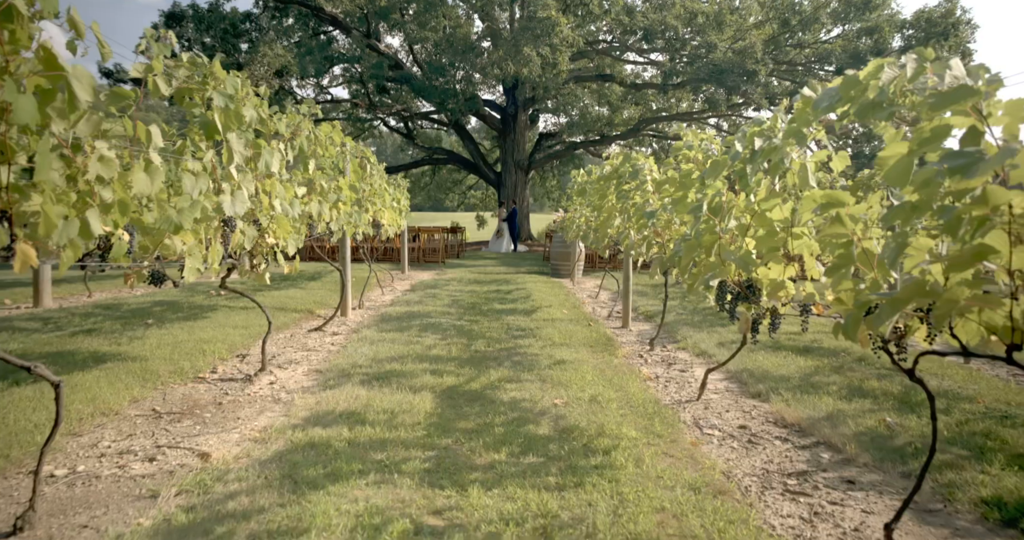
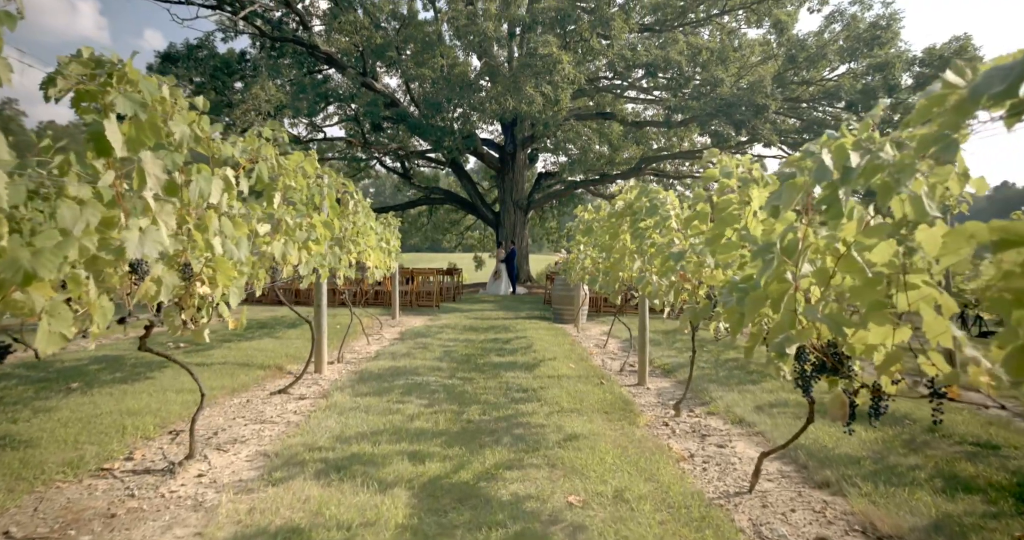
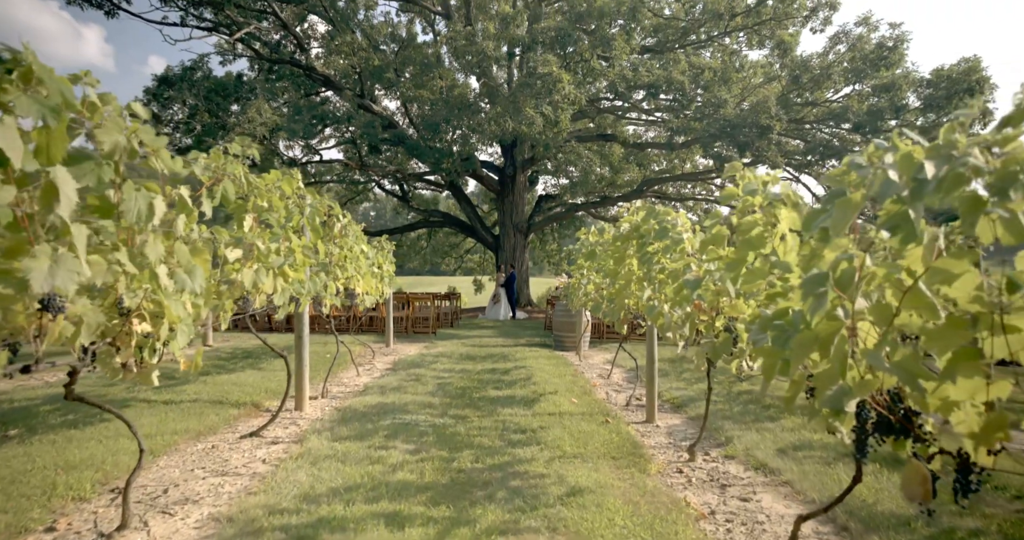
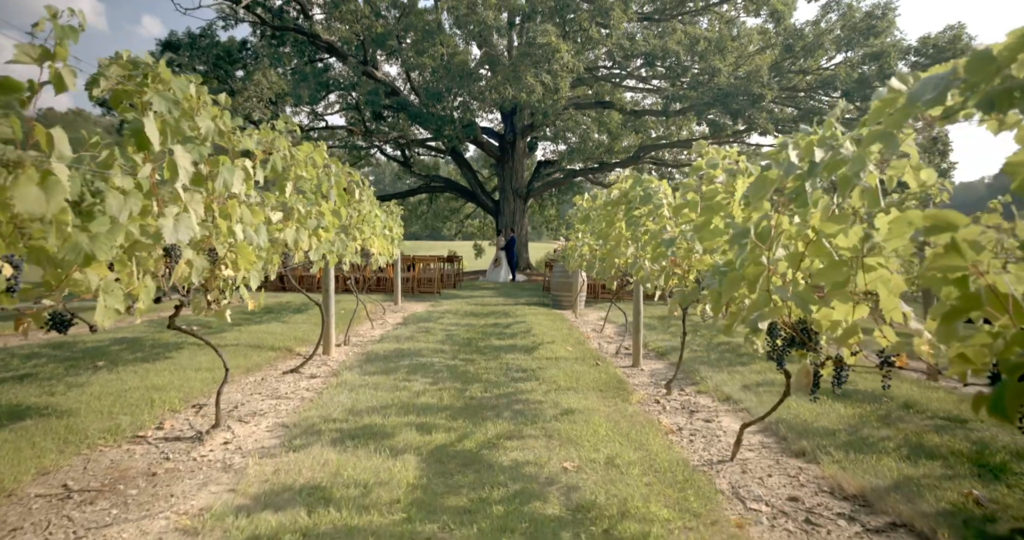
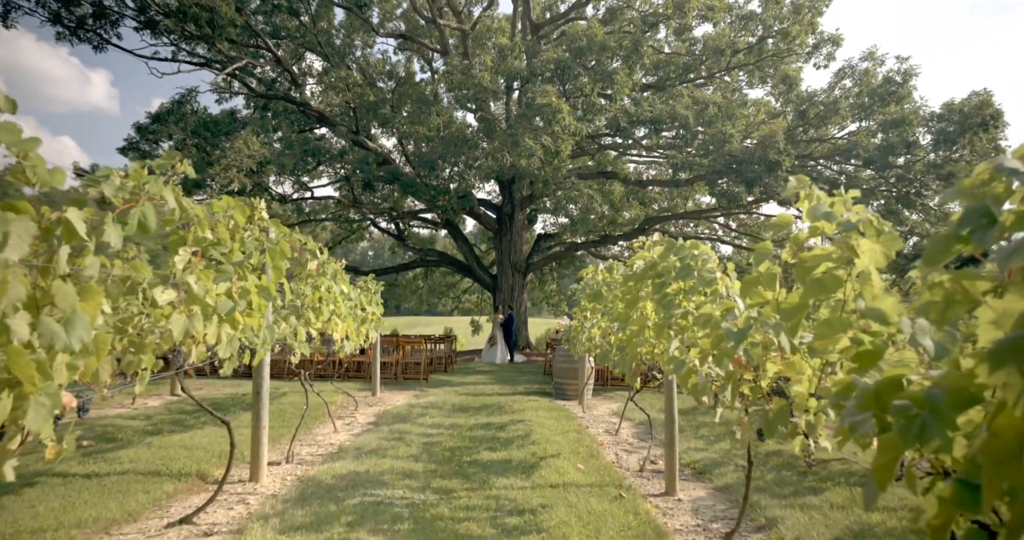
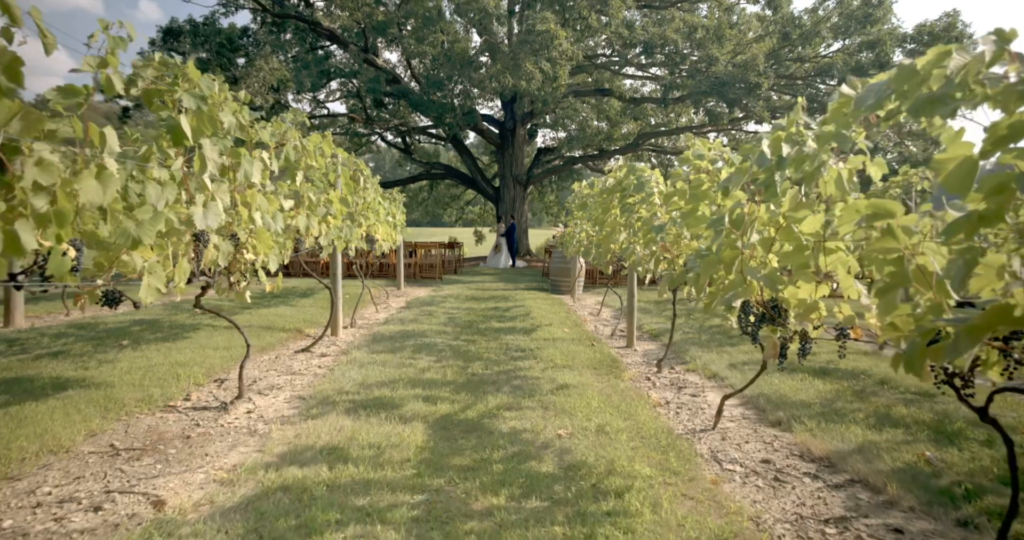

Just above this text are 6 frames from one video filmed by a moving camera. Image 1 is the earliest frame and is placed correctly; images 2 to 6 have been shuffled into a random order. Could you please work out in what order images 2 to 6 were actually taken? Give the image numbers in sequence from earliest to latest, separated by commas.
6, 4, 2, 3, 5
